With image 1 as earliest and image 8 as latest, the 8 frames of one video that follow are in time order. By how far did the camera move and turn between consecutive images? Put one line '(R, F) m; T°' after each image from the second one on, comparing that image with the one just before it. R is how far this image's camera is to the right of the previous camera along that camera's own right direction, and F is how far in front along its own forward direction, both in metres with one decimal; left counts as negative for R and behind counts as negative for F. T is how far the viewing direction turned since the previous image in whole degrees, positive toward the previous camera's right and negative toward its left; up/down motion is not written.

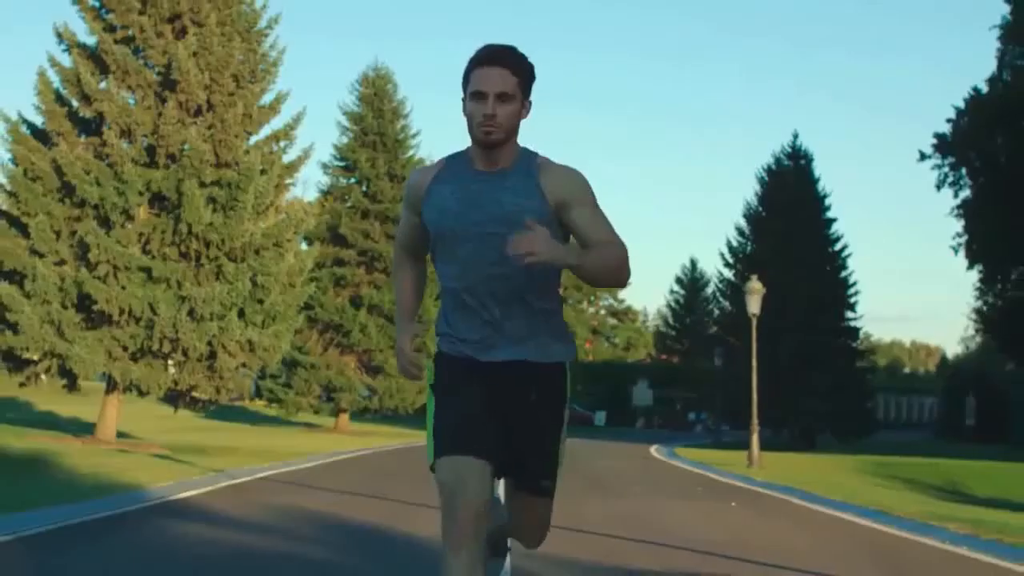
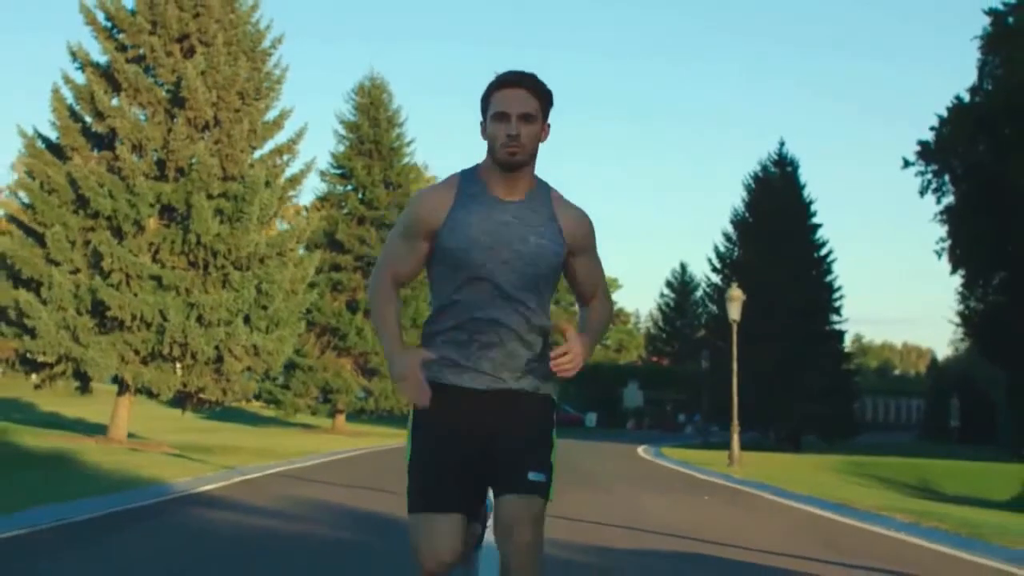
(0.0, -1.5) m; 0°
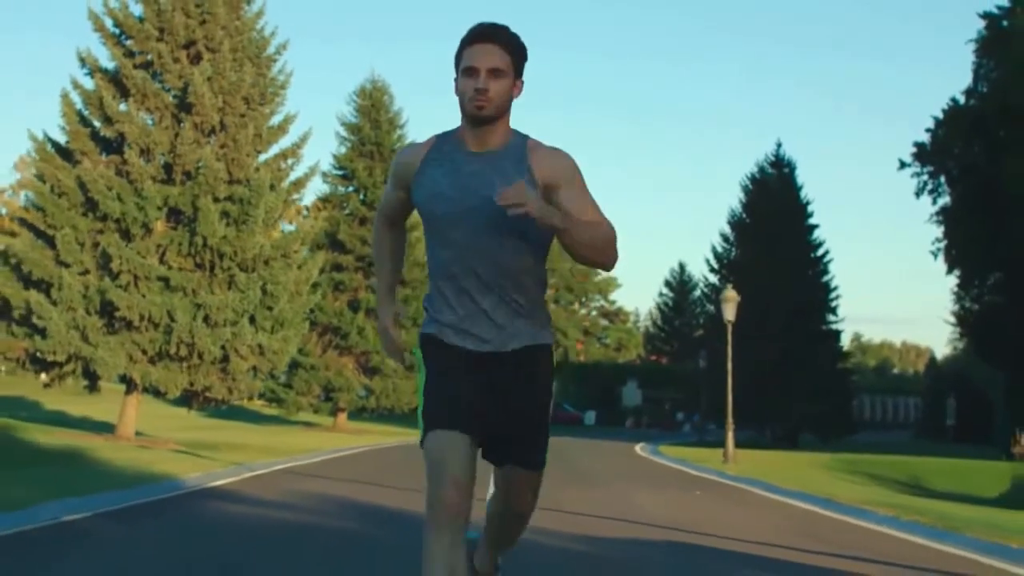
(0.0, -0.7) m; 0°
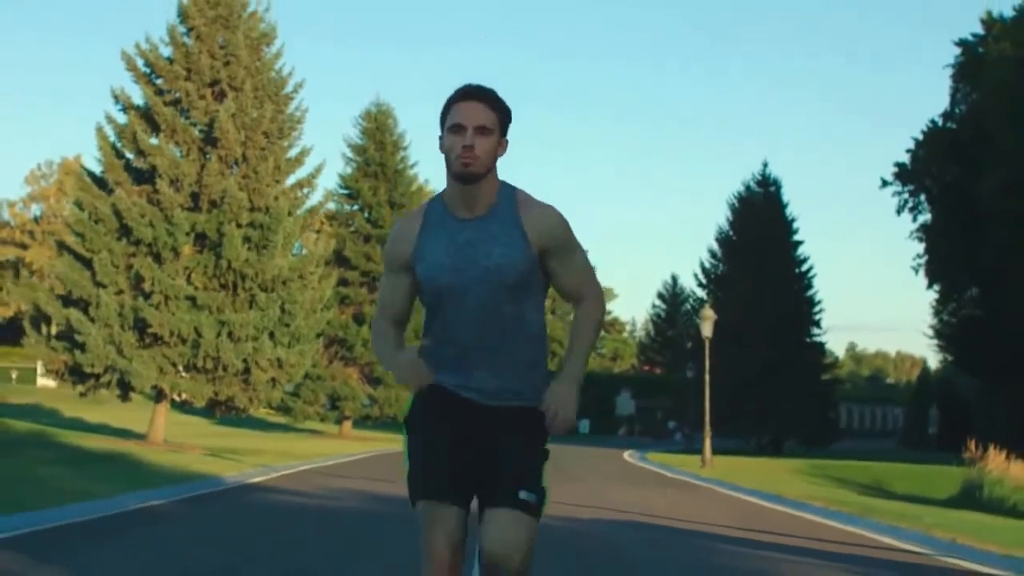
(0.0, -3.0) m; 0°
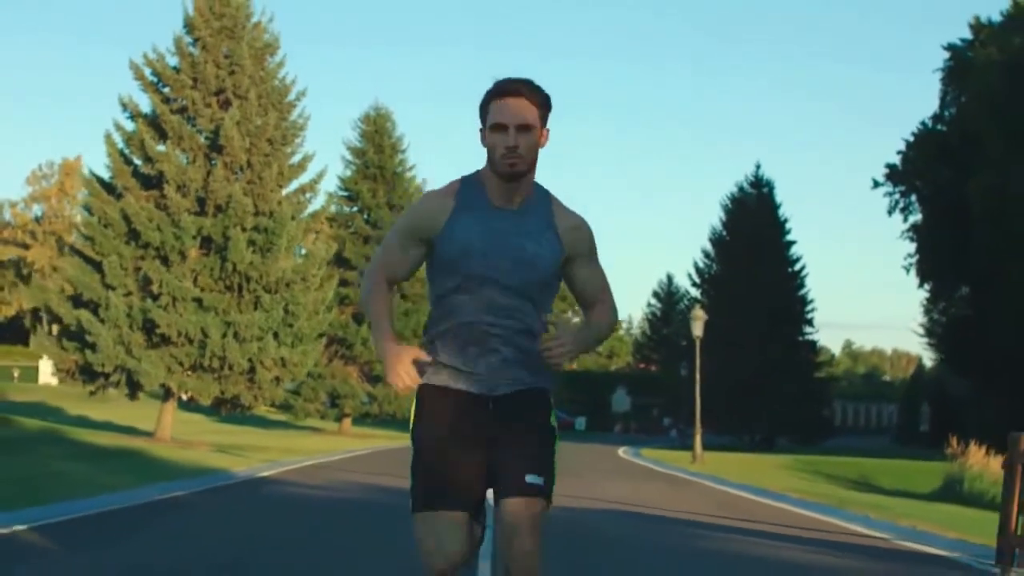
(0.0, -1.1) m; 0°
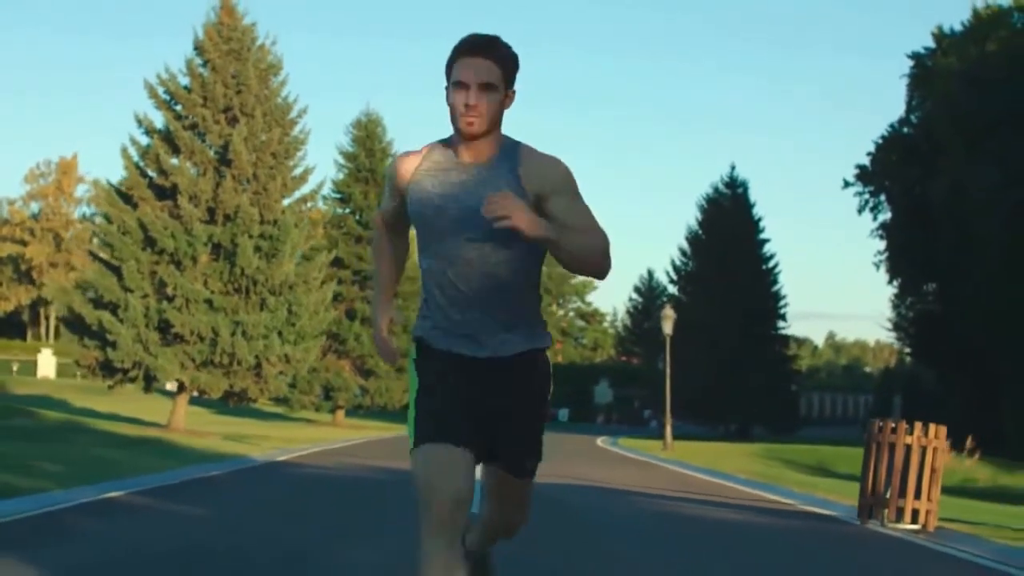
(0.0, -3.1) m; +1°
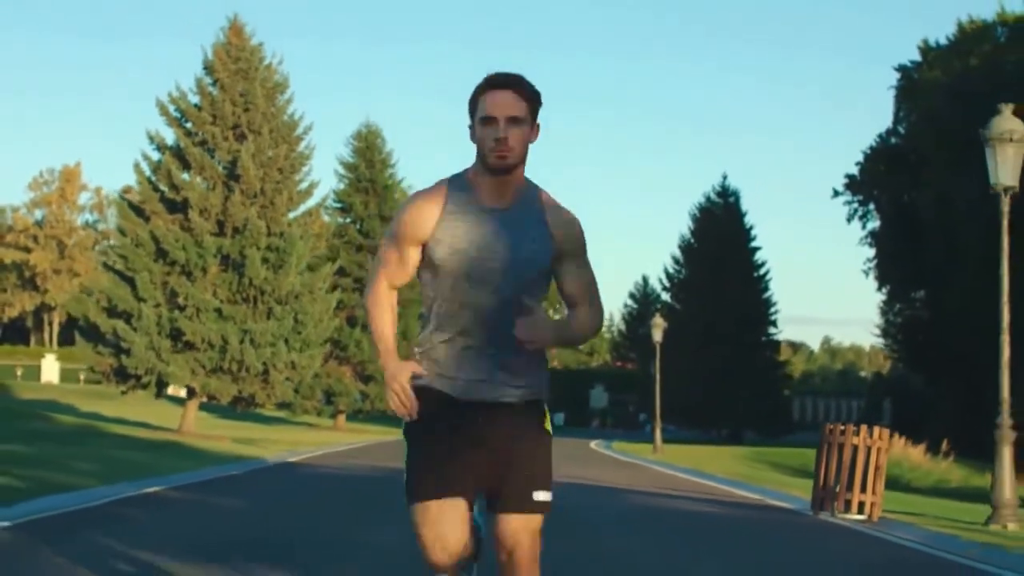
(0.0, -1.7) m; 0°
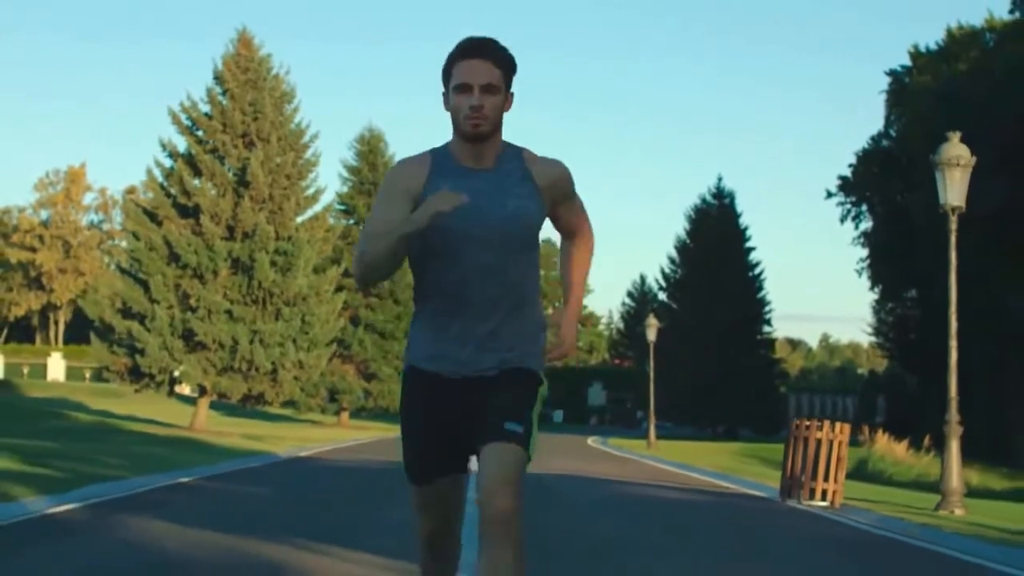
(0.0, -1.6) m; 0°
